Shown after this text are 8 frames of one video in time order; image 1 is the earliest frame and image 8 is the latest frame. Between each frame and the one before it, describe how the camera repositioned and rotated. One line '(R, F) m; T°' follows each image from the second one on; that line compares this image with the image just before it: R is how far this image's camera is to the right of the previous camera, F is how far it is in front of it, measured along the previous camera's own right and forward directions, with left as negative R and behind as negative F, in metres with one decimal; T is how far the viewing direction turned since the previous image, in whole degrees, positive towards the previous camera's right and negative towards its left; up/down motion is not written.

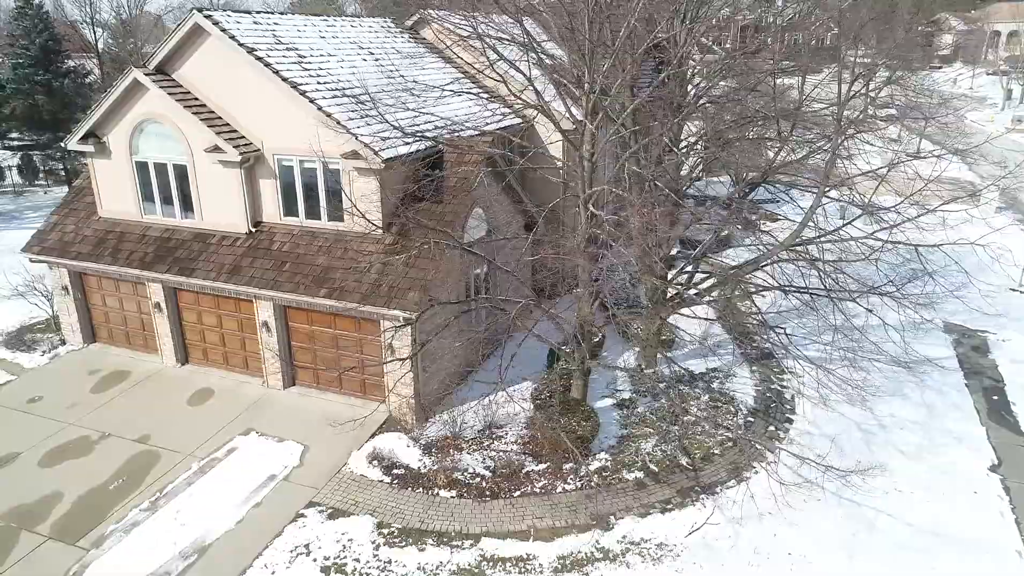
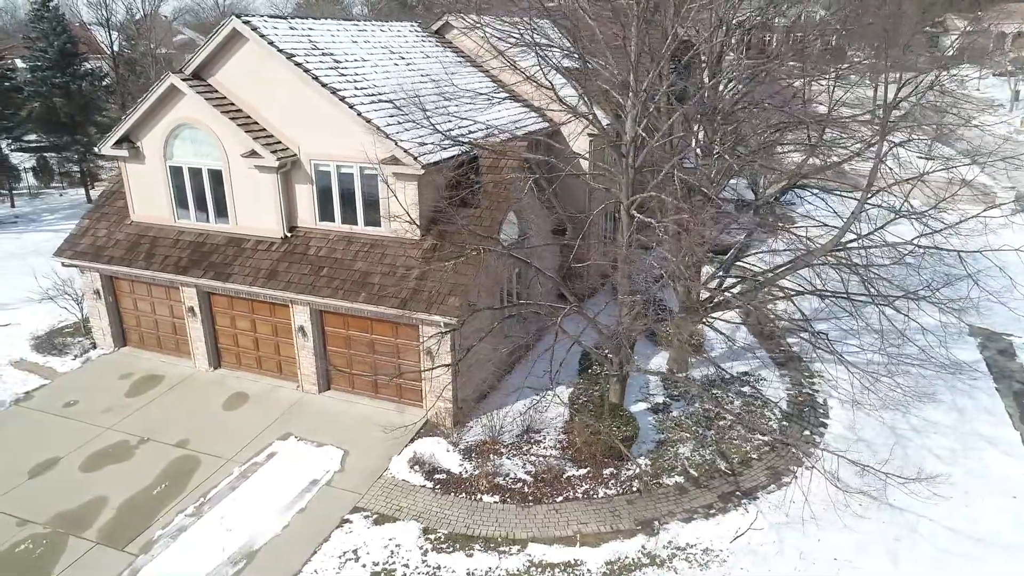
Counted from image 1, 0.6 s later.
(-0.7, 0.0) m; 0°
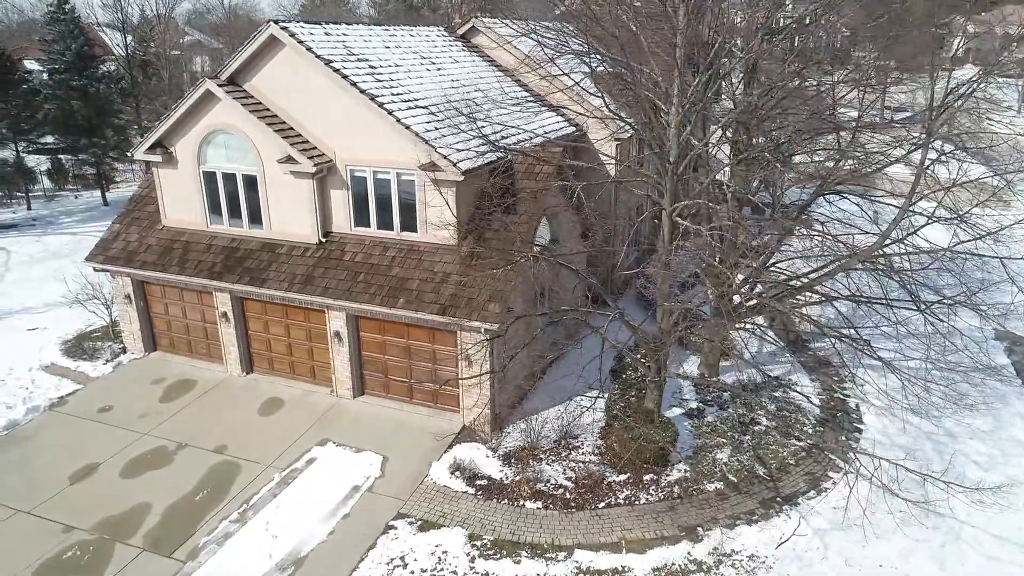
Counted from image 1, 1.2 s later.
(-0.7, 0.0) m; 0°
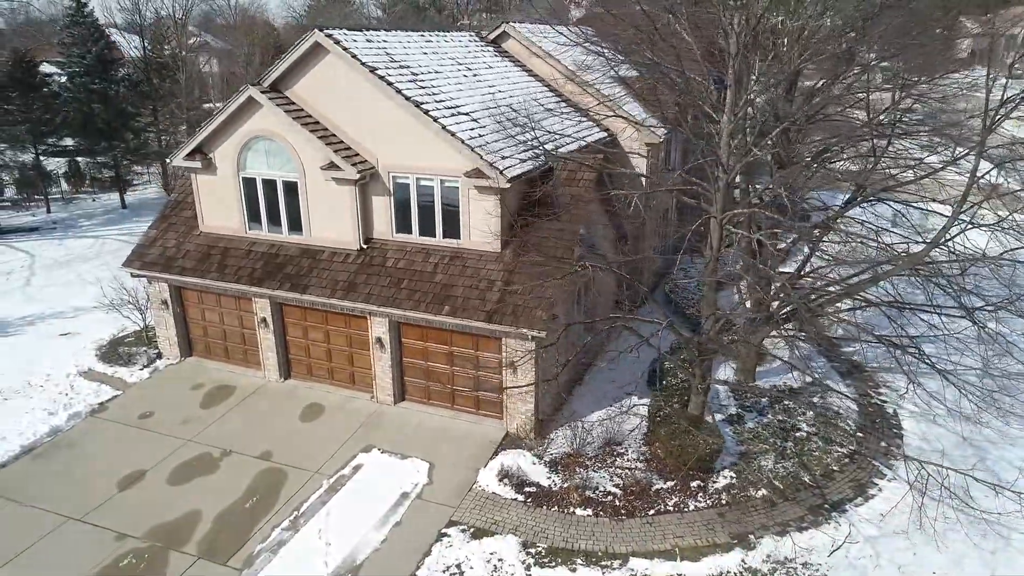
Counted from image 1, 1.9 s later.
(-0.9, 0.0) m; 0°
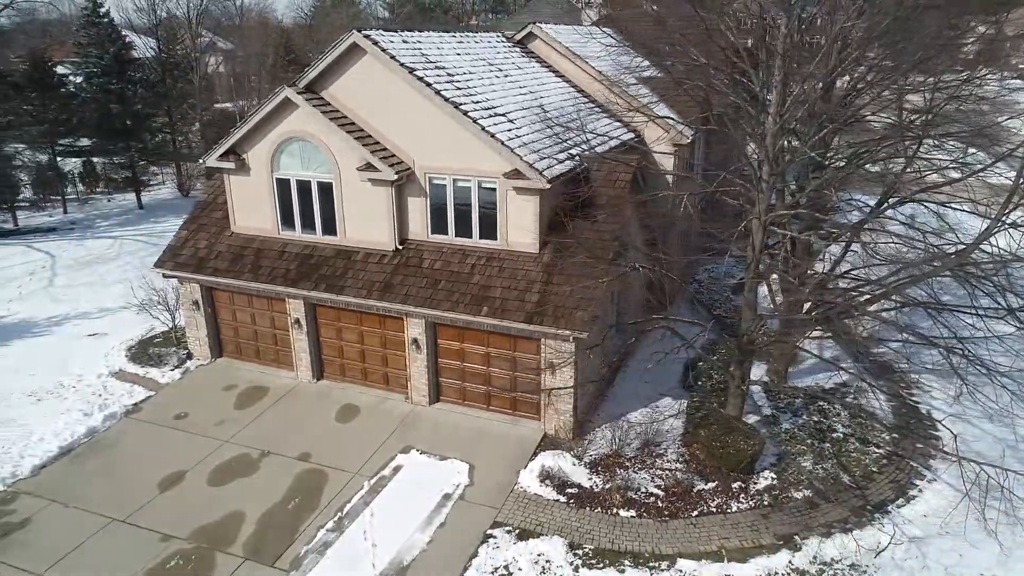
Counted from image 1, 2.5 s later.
(-0.7, 0.0) m; 0°
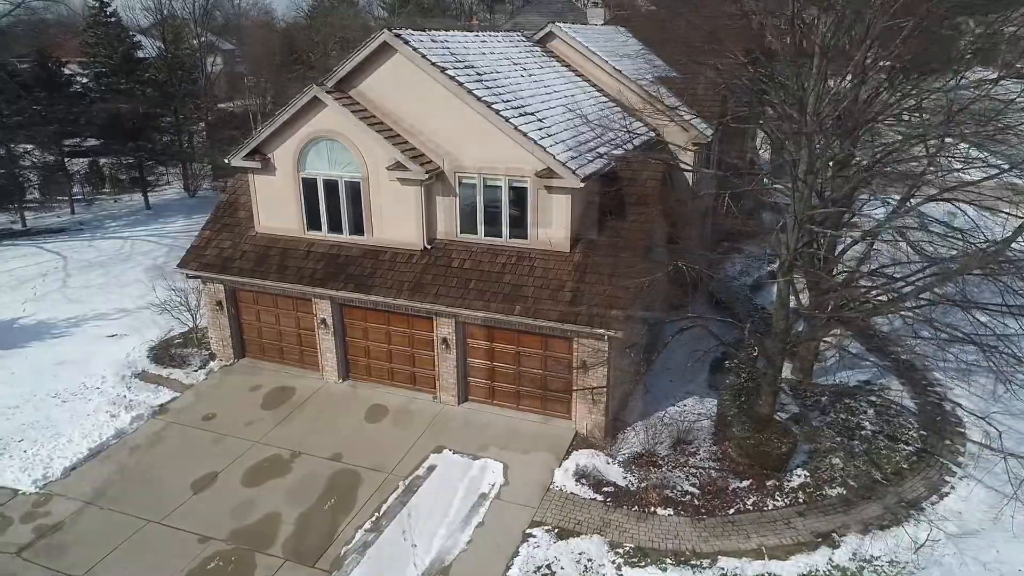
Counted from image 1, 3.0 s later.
(-0.7, 0.0) m; +1°
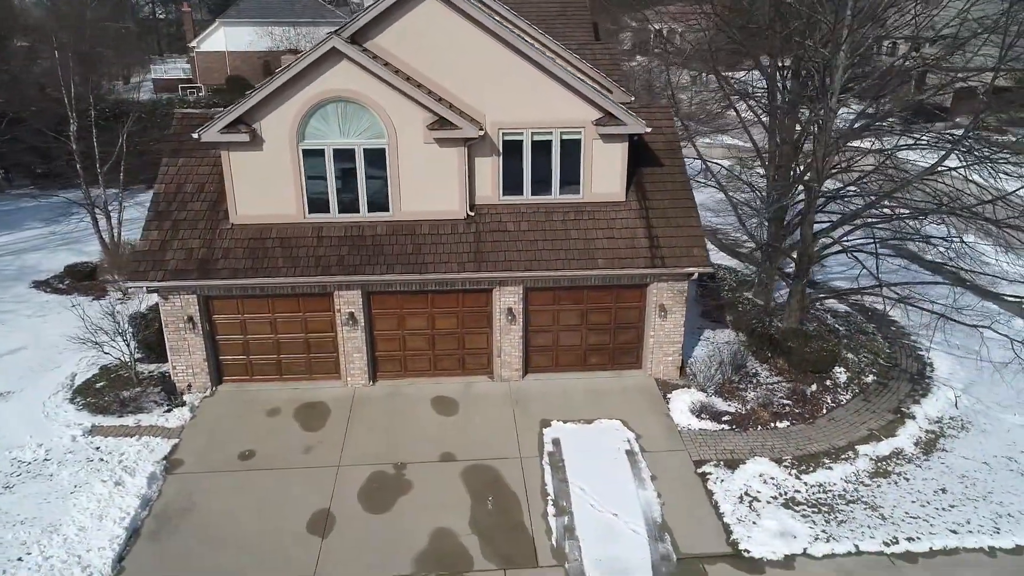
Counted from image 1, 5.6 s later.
(-3.6, +0.8) m; +12°
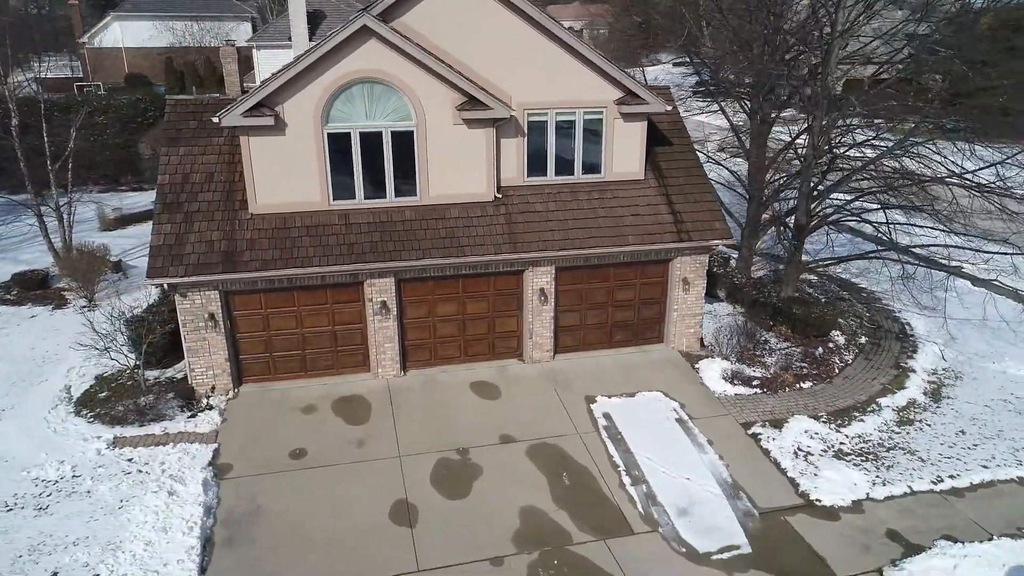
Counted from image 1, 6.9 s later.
(-2.3, +0.2) m; +7°
